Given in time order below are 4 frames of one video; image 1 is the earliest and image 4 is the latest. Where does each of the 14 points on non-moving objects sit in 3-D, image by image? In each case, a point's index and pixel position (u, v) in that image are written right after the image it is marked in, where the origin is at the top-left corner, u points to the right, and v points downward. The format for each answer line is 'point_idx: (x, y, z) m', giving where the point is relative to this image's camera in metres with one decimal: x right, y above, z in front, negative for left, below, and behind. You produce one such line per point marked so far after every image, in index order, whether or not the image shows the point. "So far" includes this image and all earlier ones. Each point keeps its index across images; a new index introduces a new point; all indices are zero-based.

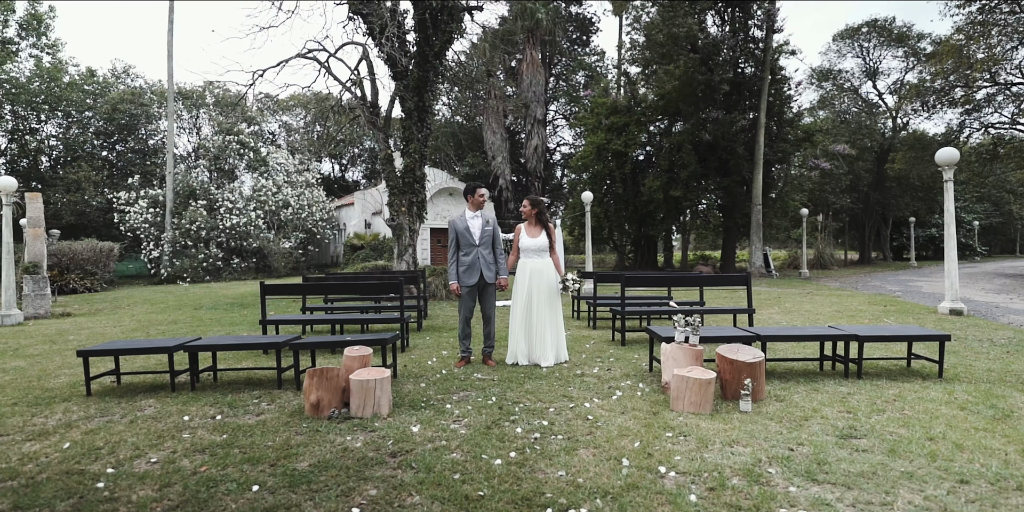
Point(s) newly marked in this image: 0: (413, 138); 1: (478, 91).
0: (-2.4, +2.8, +13.4) m
1: (-0.9, +4.2, +15.1) m
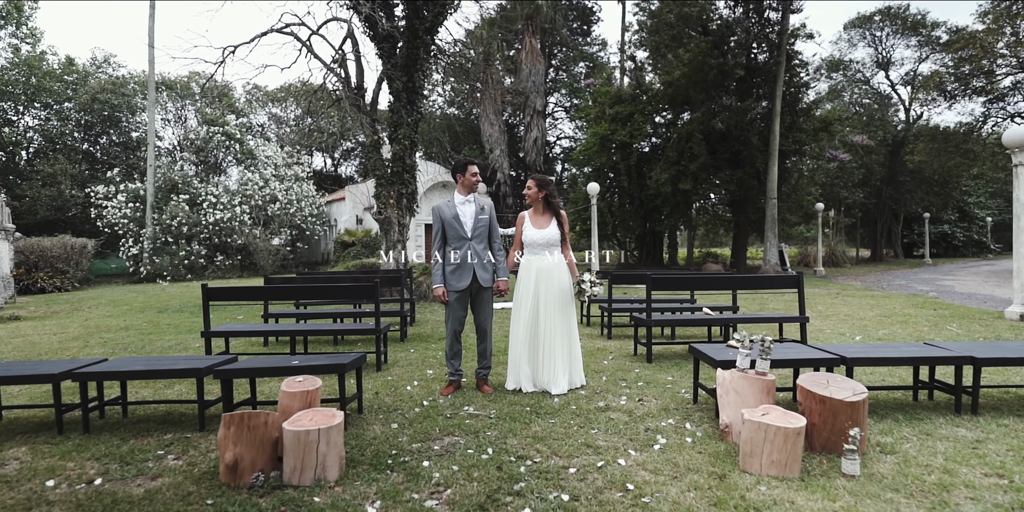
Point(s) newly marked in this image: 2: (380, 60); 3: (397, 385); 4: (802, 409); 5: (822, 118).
0: (-2.4, +2.9, +12.1) m
1: (-0.9, +4.2, +13.9) m
2: (-2.8, +4.1, +11.9) m
3: (-0.9, -1.1, +4.7) m
4: (+1.6, -0.9, +3.2) m
5: (+10.9, +4.9, +19.8) m
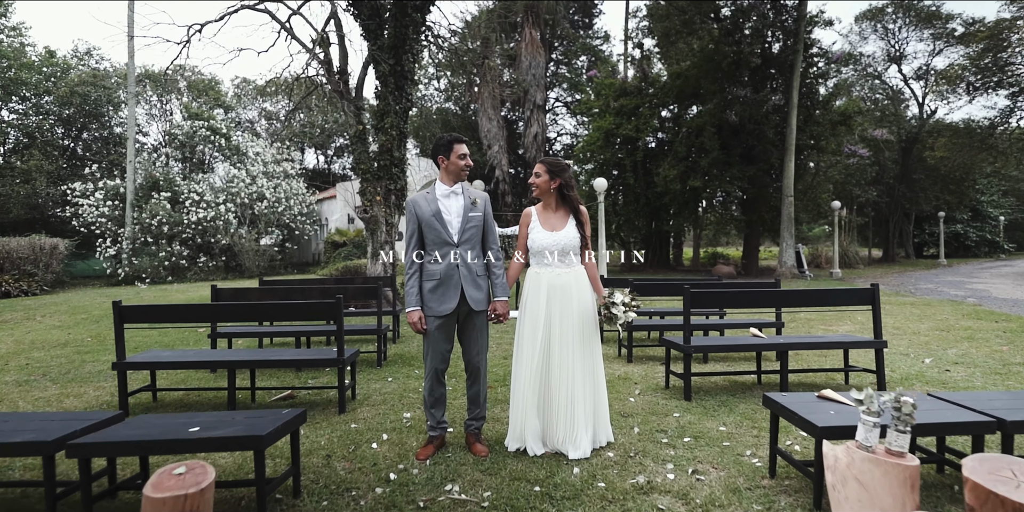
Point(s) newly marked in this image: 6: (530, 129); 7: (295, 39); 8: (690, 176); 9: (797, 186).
0: (-2.4, +2.8, +11.0) m
1: (-0.9, +4.2, +12.7) m
2: (-2.8, +4.1, +10.7) m
3: (-0.9, -1.1, +3.5) m
4: (+1.6, -0.9, +2.0) m
5: (+10.9, +4.8, +18.7) m
6: (+0.6, +4.3, +19.2) m
7: (-4.5, +4.5, +11.7) m
8: (+5.8, +2.6, +18.5) m
9: (+9.9, +2.5, +19.5) m
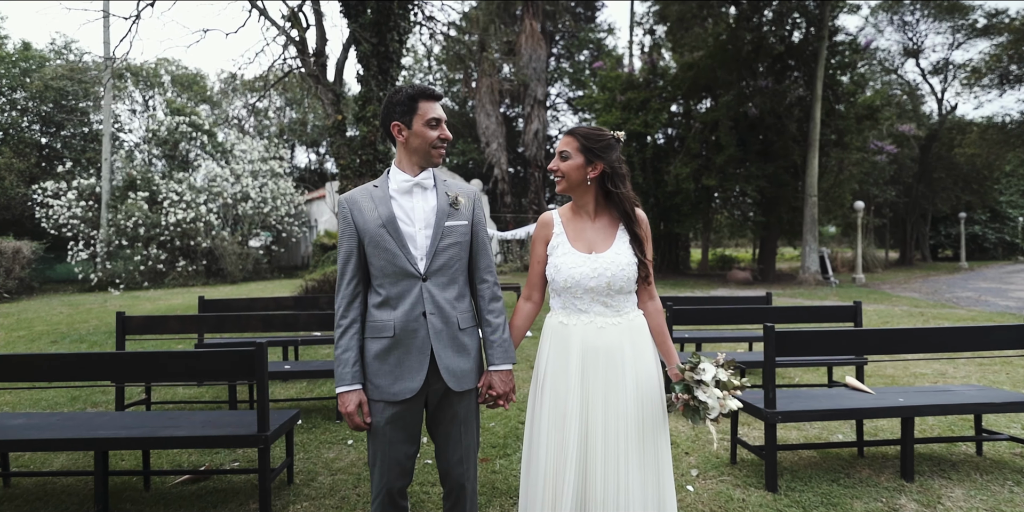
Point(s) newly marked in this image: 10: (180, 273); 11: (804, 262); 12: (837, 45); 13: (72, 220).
0: (-2.4, +2.7, +9.6) m
1: (-0.9, +4.0, +11.3) m
2: (-2.8, +3.9, +9.4) m
3: (-0.9, -1.3, +2.1) m
4: (+1.7, -1.1, +0.6) m
5: (+10.9, +4.7, +17.3) m
6: (+0.6, +4.2, +17.8) m
7: (-4.5, +4.4, +10.4) m
8: (+5.8, +2.5, +17.1) m
9: (+9.9, +2.3, +18.2) m
10: (-11.8, -0.6, +19.9) m
11: (+8.7, -0.2, +16.9) m
12: (+9.6, +6.3, +16.7) m
13: (-14.9, +1.2, +19.0) m
